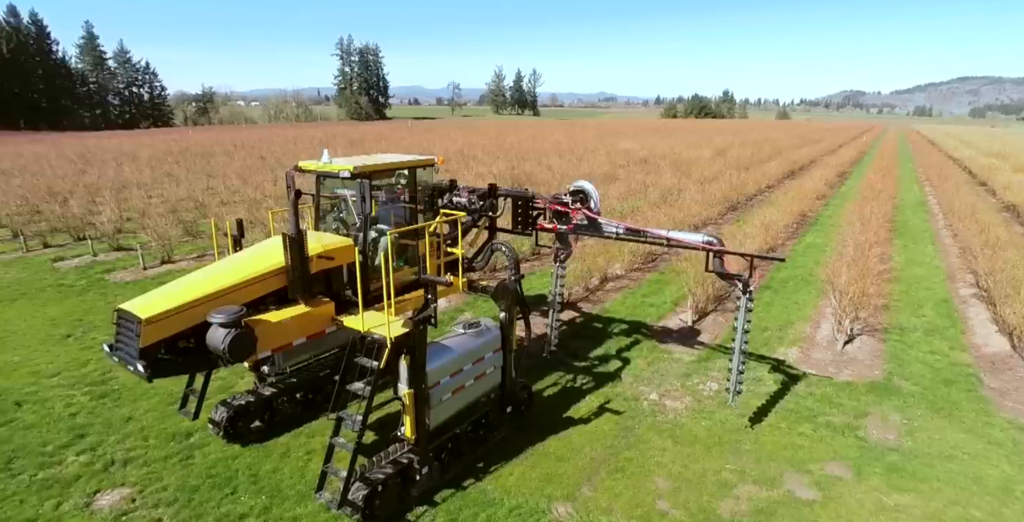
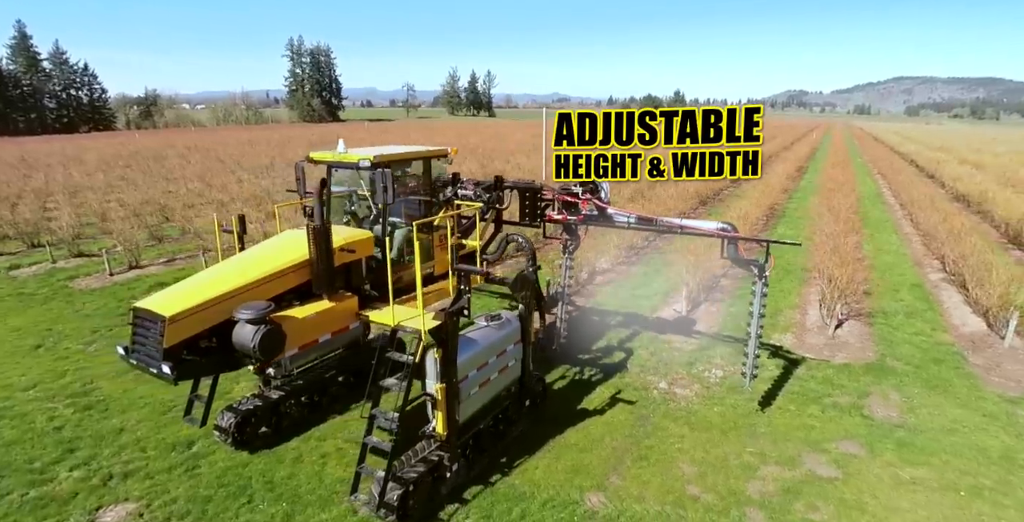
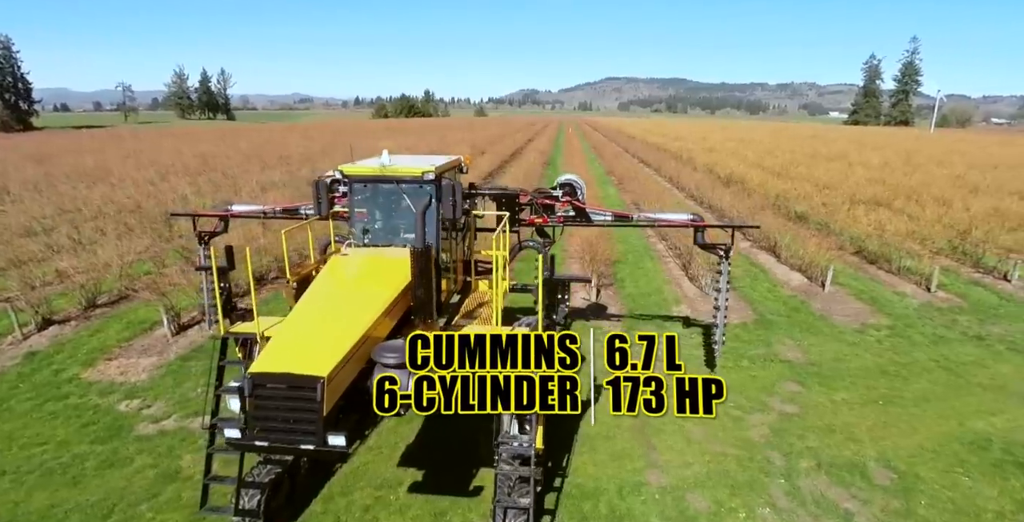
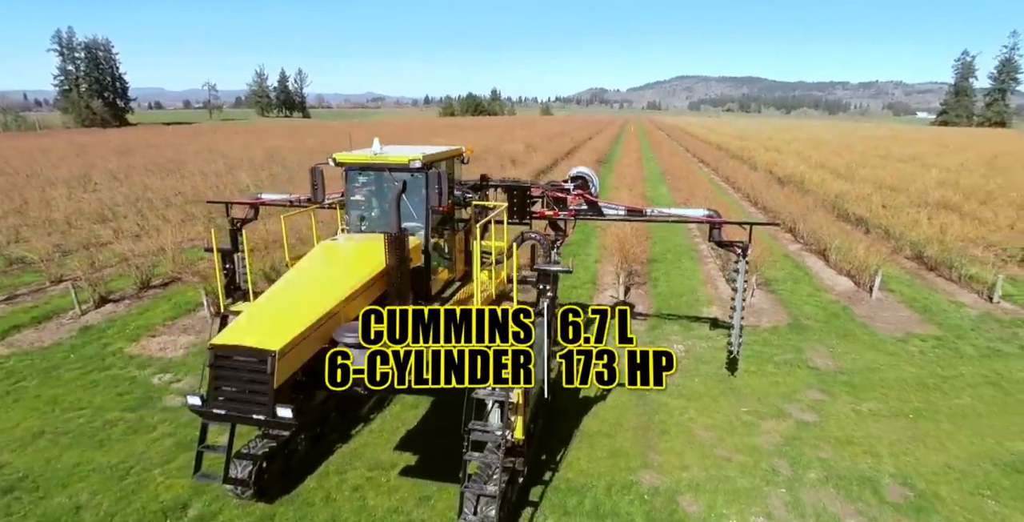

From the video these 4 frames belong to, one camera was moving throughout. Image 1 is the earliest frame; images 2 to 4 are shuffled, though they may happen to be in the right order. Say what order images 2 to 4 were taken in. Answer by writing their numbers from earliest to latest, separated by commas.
2, 4, 3
